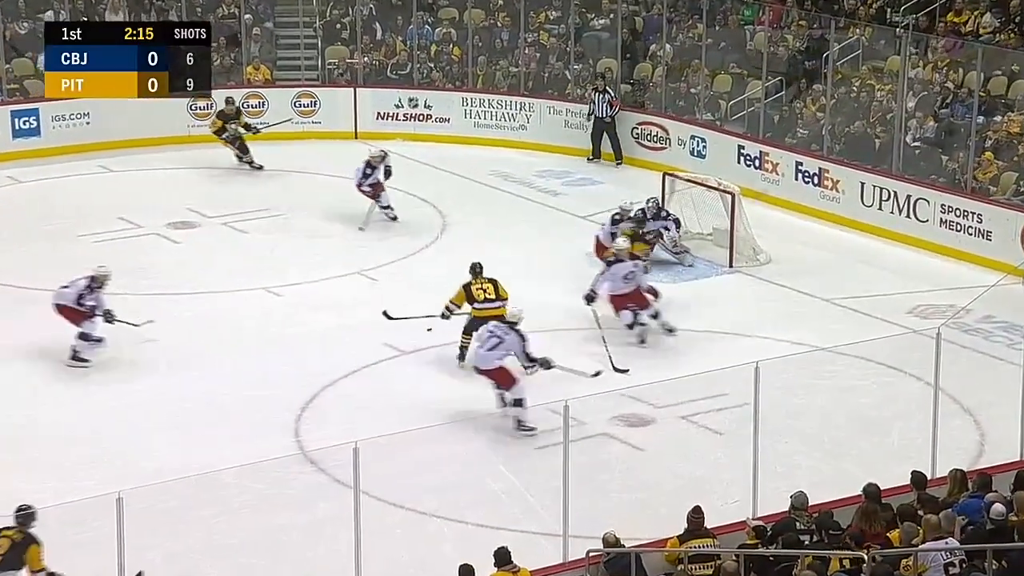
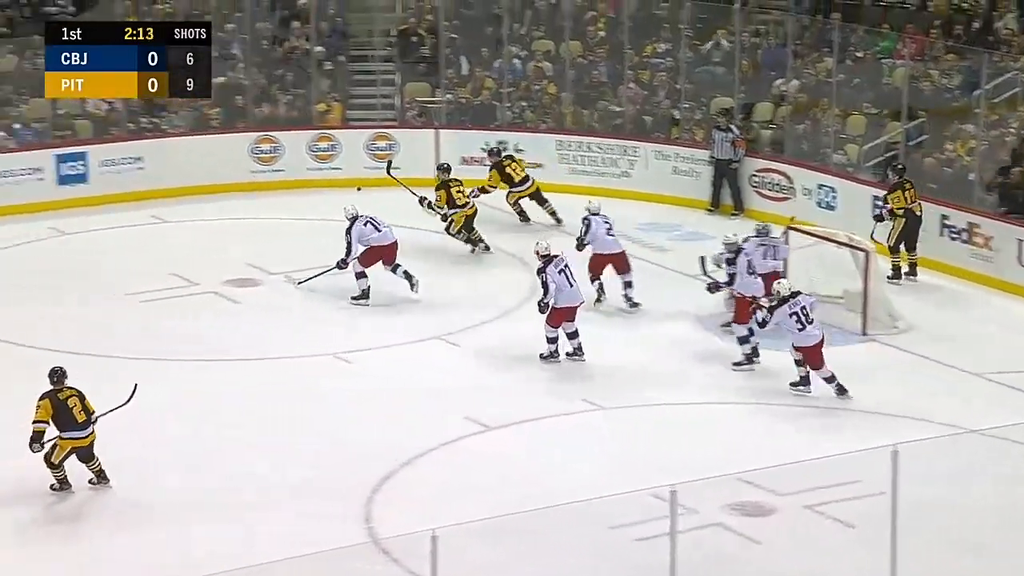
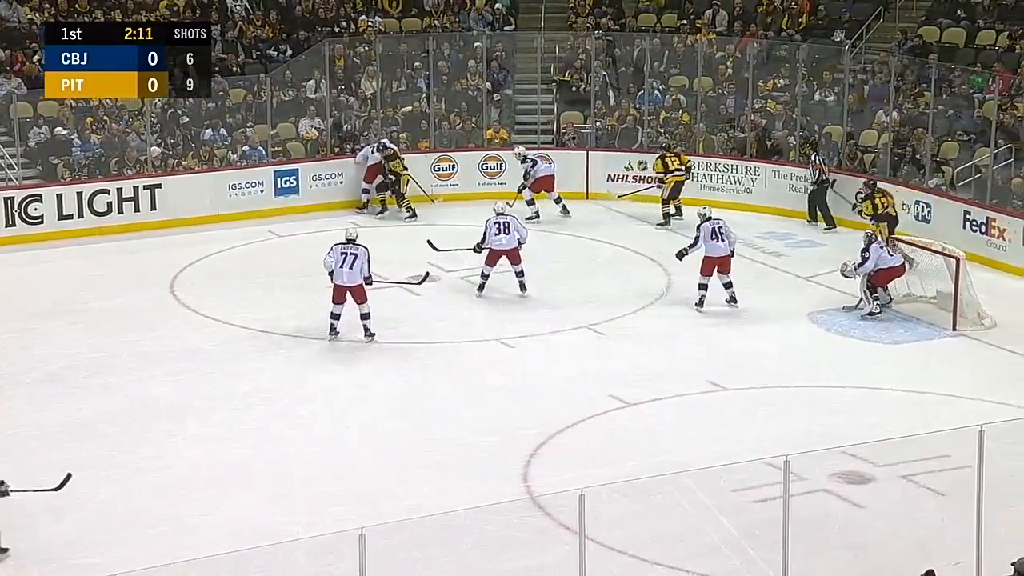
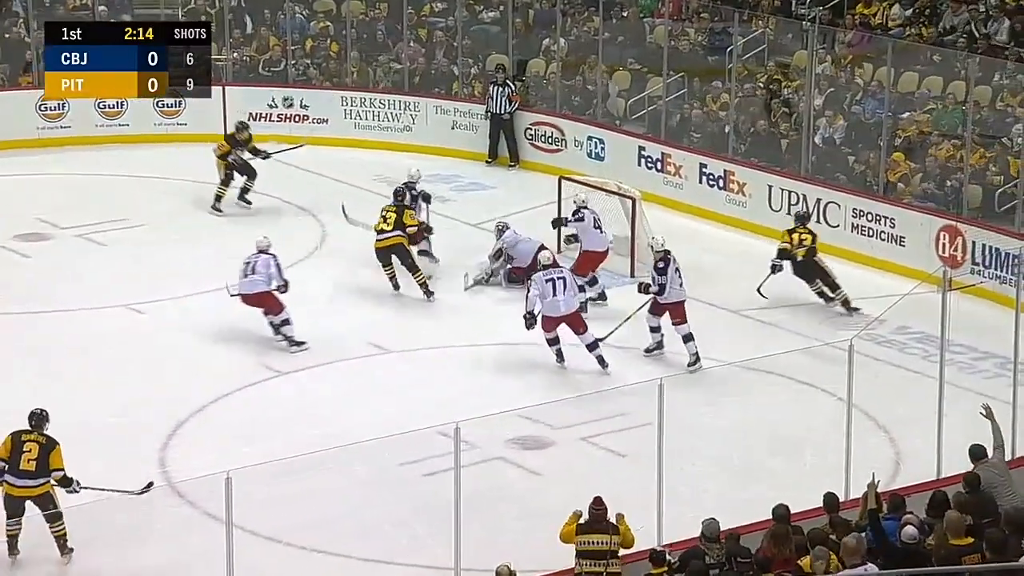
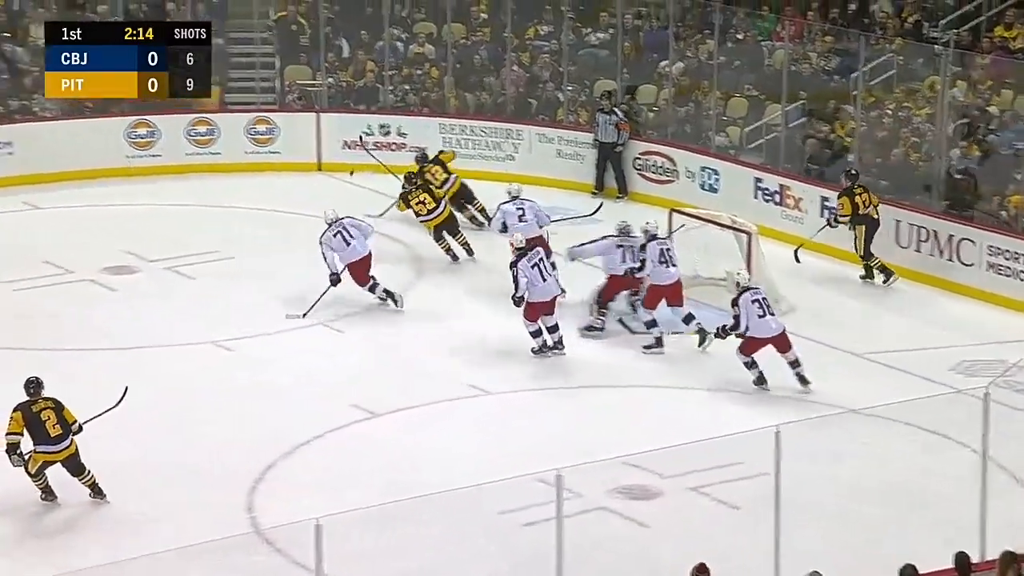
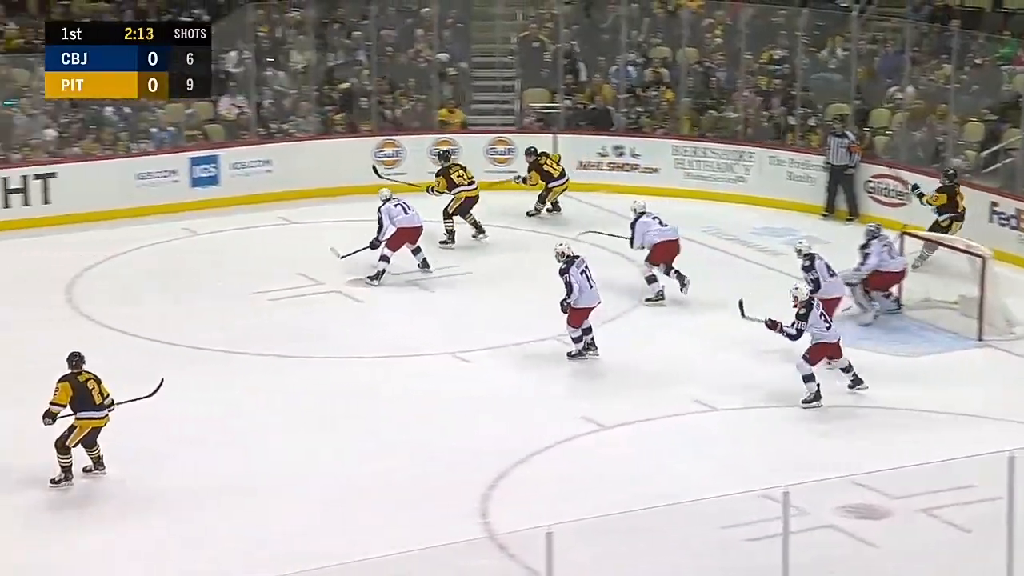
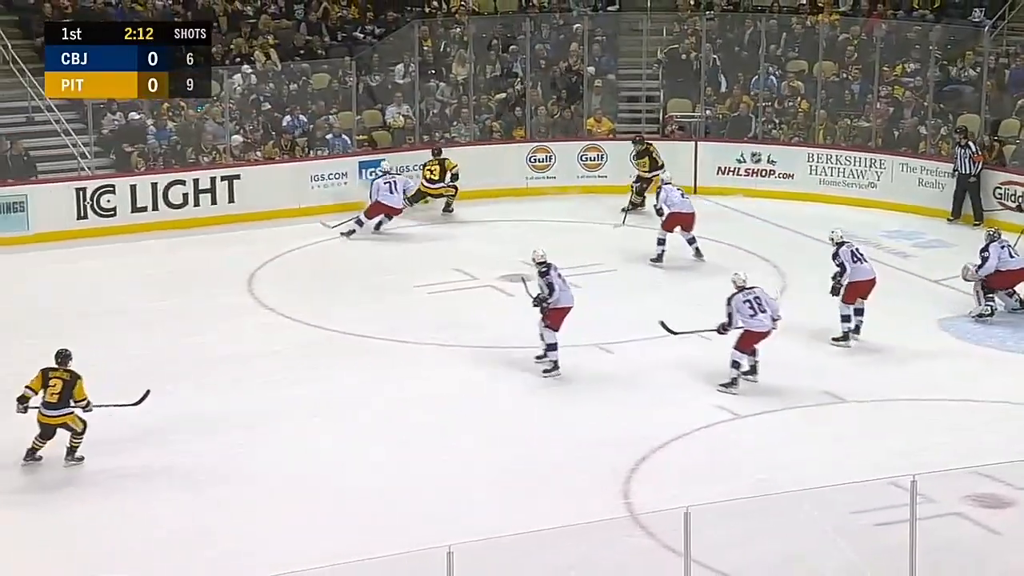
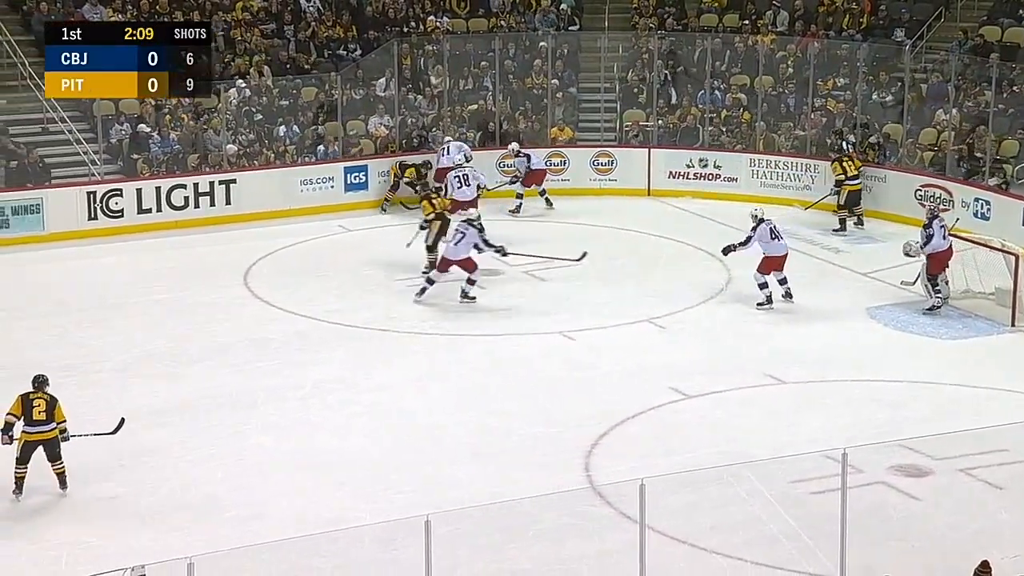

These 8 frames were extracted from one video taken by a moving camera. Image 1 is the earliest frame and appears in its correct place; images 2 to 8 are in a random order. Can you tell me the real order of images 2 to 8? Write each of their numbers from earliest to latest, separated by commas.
4, 5, 2, 6, 7, 3, 8
